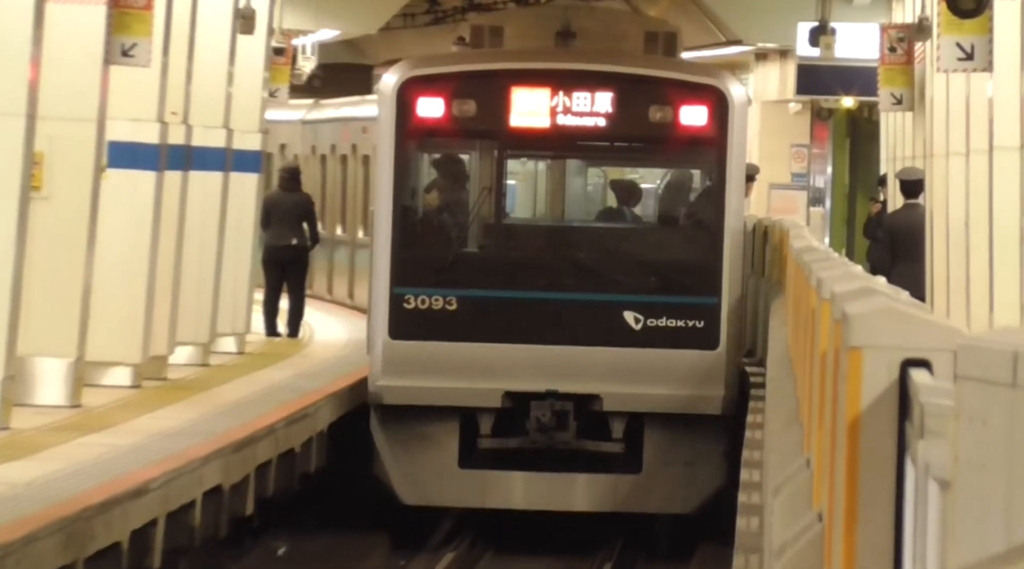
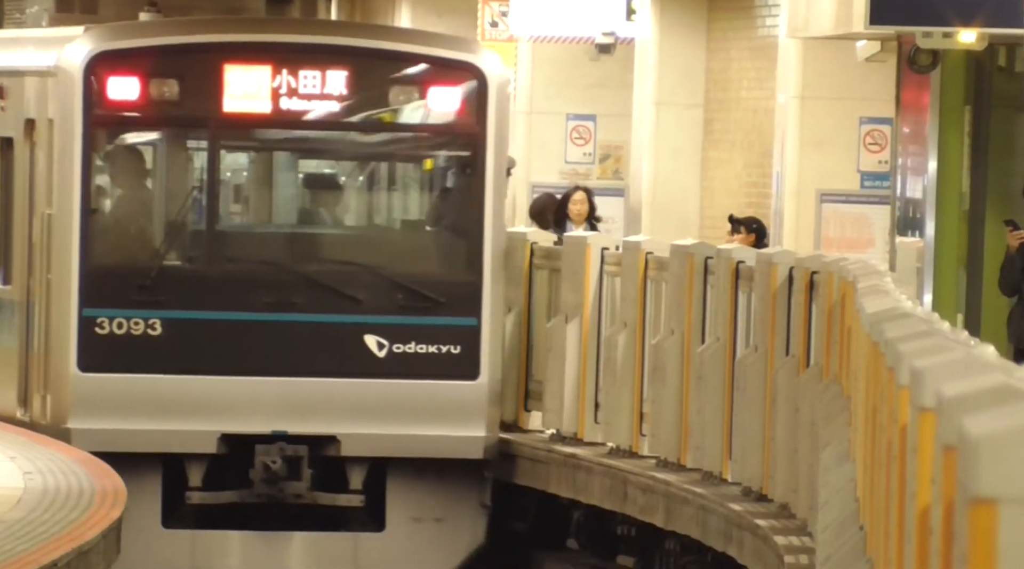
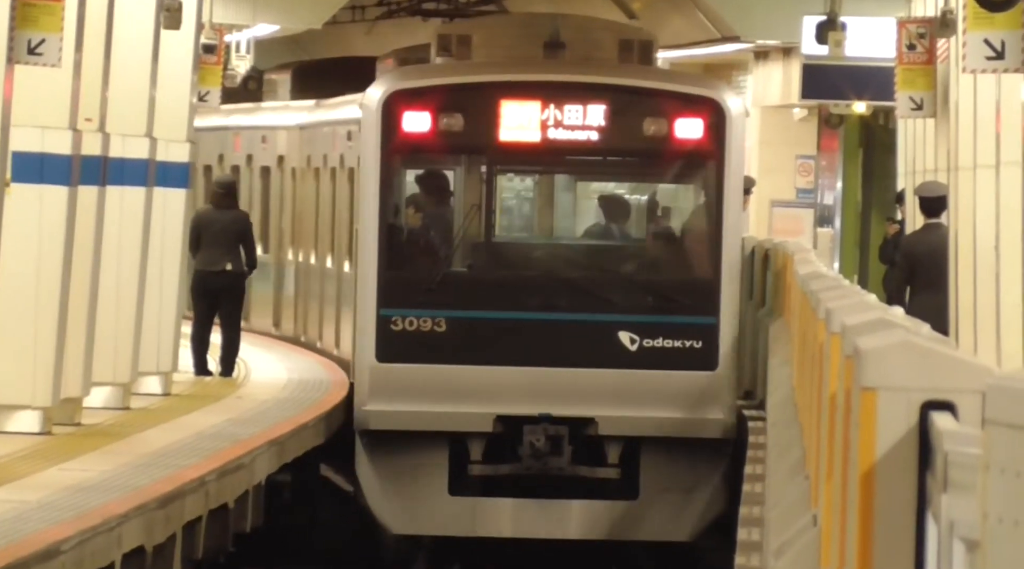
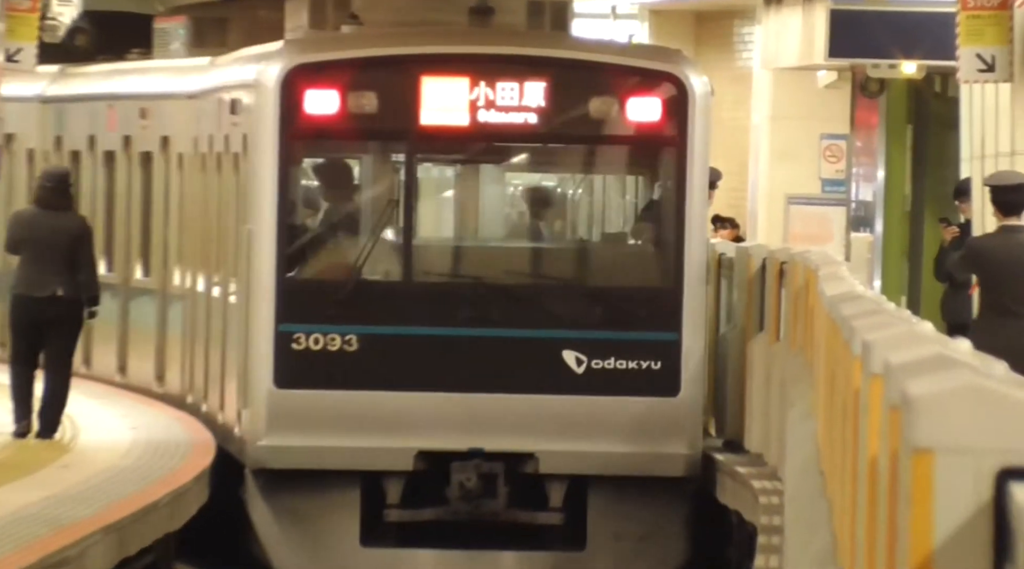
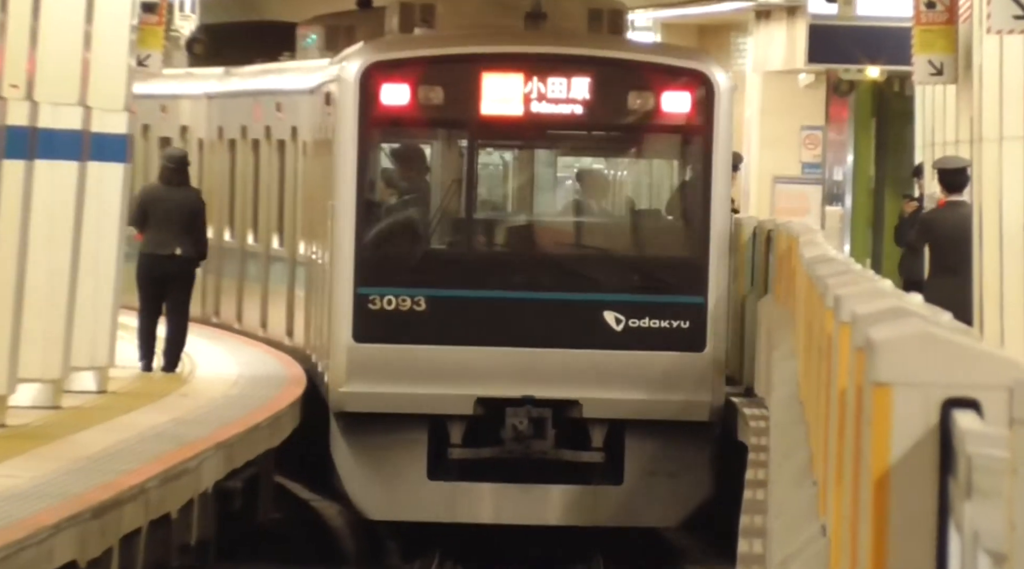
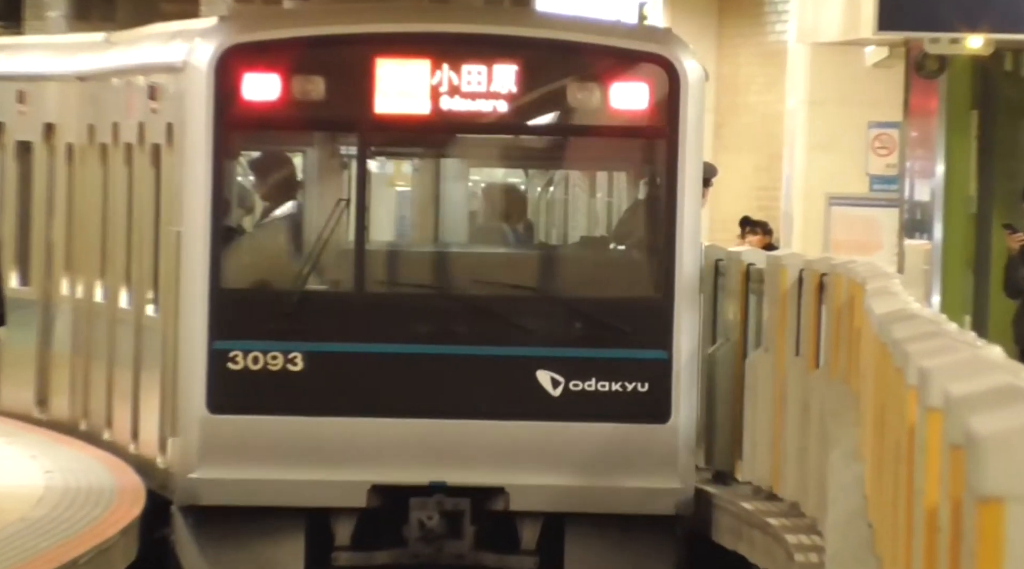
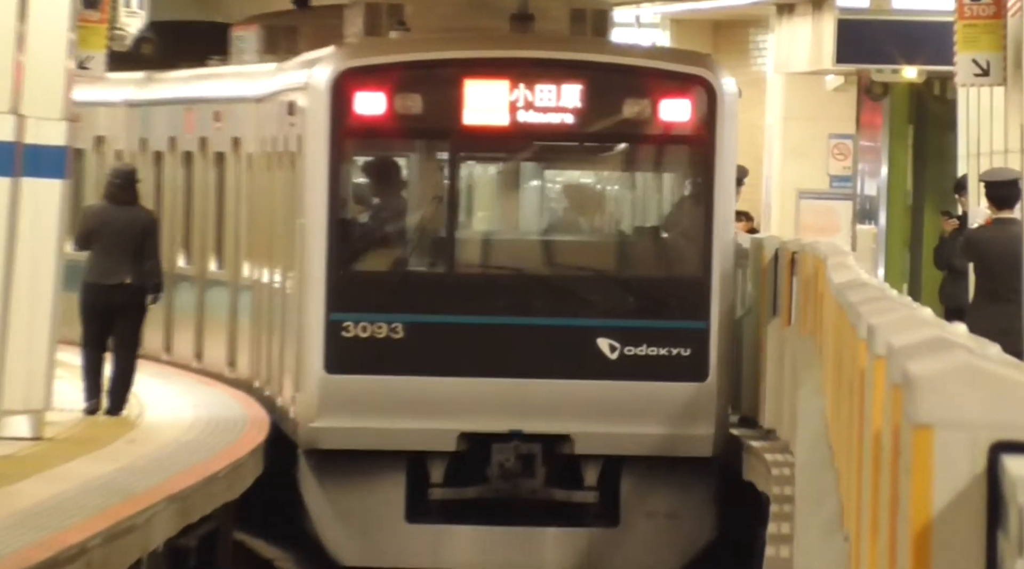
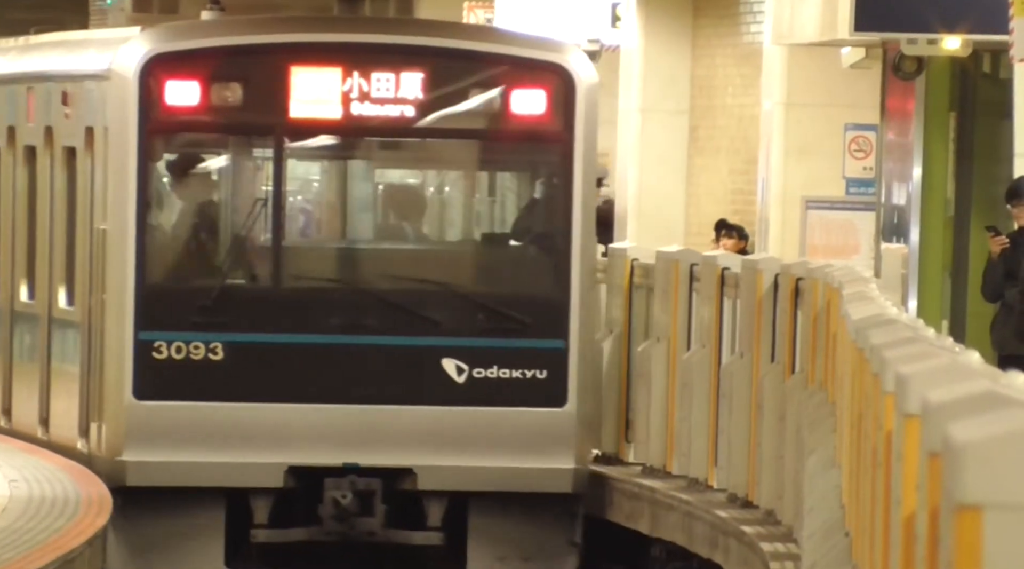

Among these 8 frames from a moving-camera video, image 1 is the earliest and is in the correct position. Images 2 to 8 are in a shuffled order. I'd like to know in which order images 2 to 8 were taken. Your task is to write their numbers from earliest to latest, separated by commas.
3, 5, 7, 4, 6, 8, 2
